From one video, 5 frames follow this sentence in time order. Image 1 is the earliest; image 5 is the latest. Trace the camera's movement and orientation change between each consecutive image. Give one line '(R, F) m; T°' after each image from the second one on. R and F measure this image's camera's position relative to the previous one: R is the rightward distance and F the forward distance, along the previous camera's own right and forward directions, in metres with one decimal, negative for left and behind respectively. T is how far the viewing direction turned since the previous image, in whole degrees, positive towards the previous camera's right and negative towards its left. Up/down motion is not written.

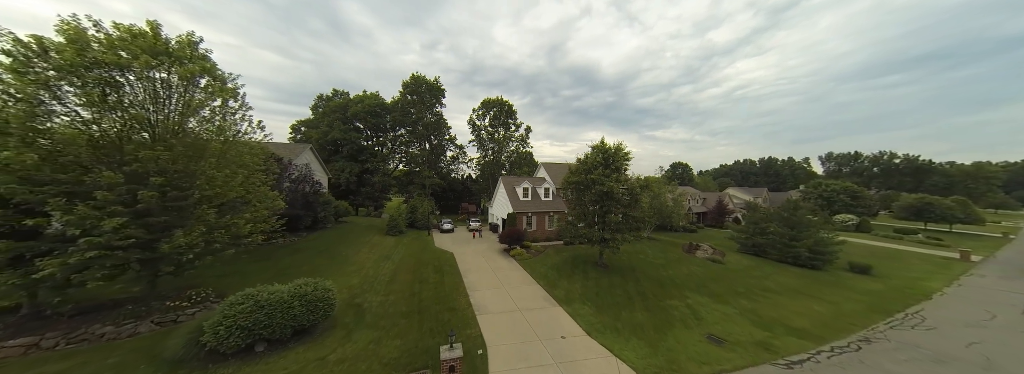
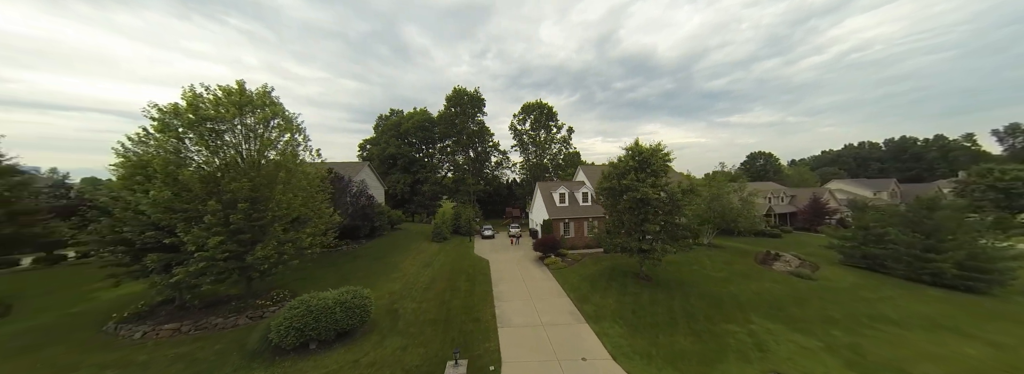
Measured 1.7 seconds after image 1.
(+1.5, 0.0) m; -11°
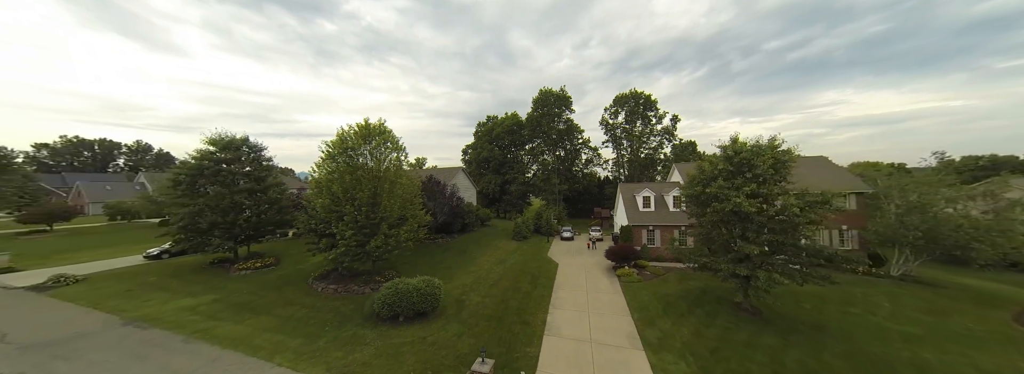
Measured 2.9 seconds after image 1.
(+2.0, +0.3) m; -20°
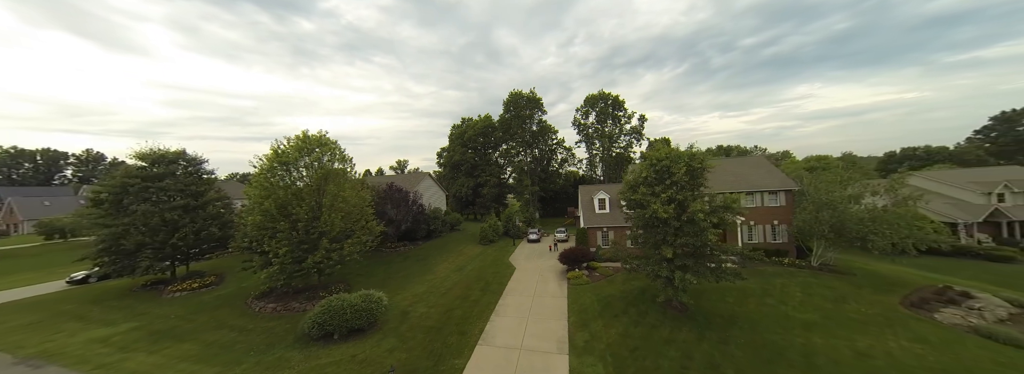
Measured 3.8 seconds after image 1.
(+2.4, -0.3) m; +3°
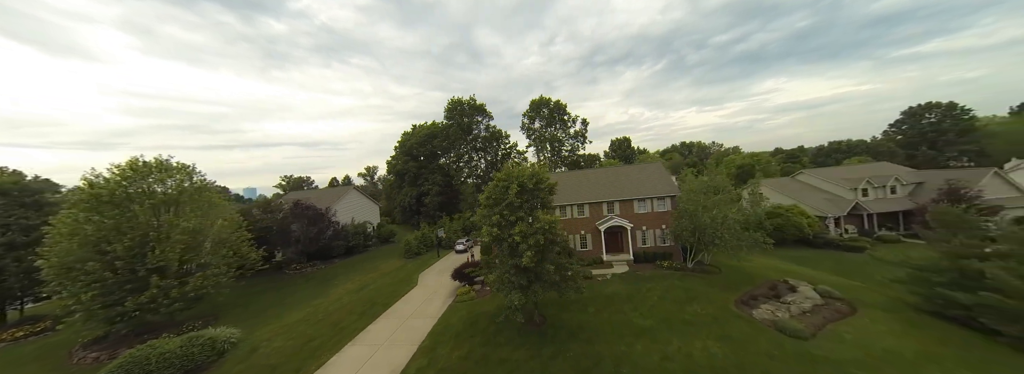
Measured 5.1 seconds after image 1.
(+6.3, -0.2) m; +5°
